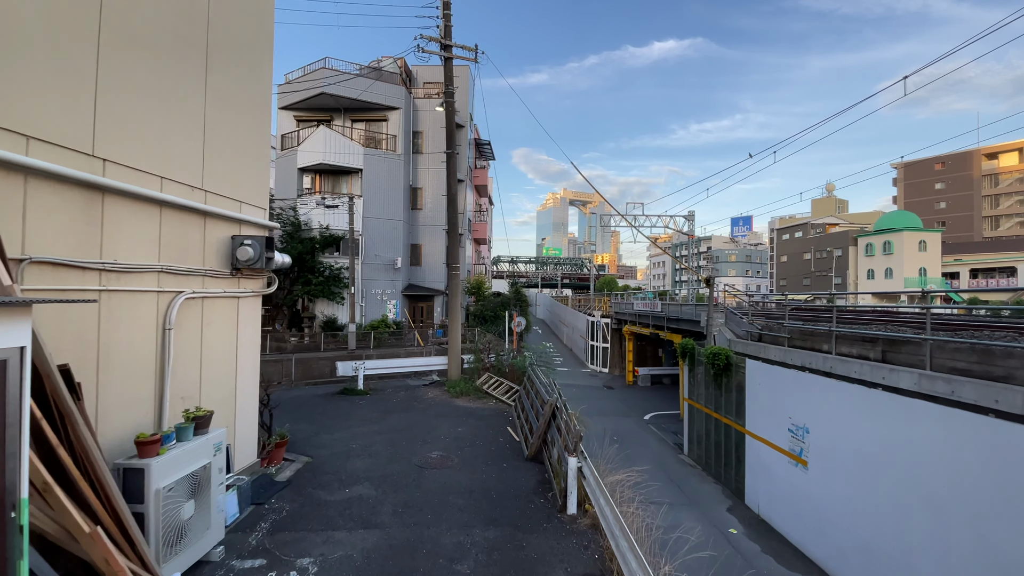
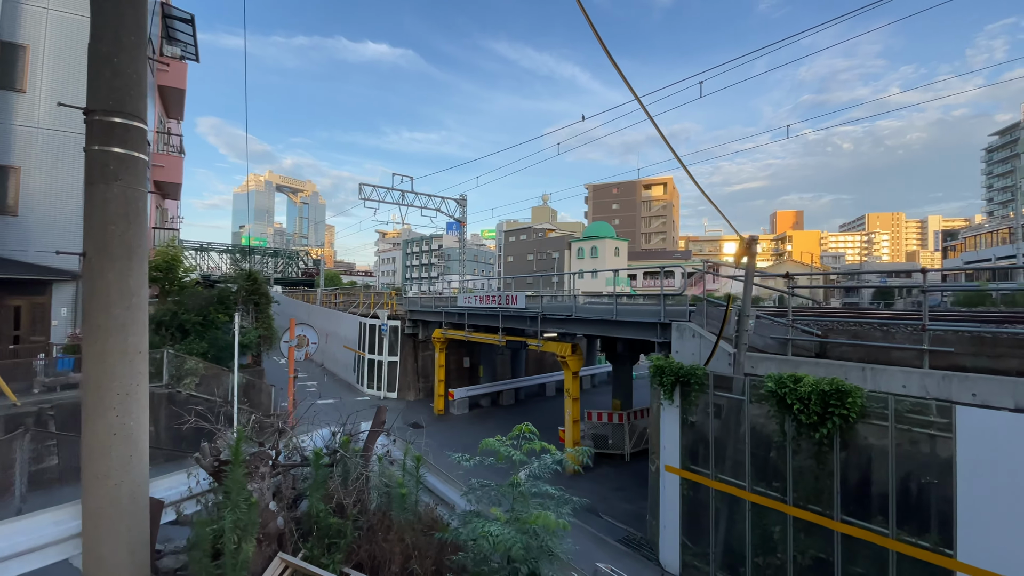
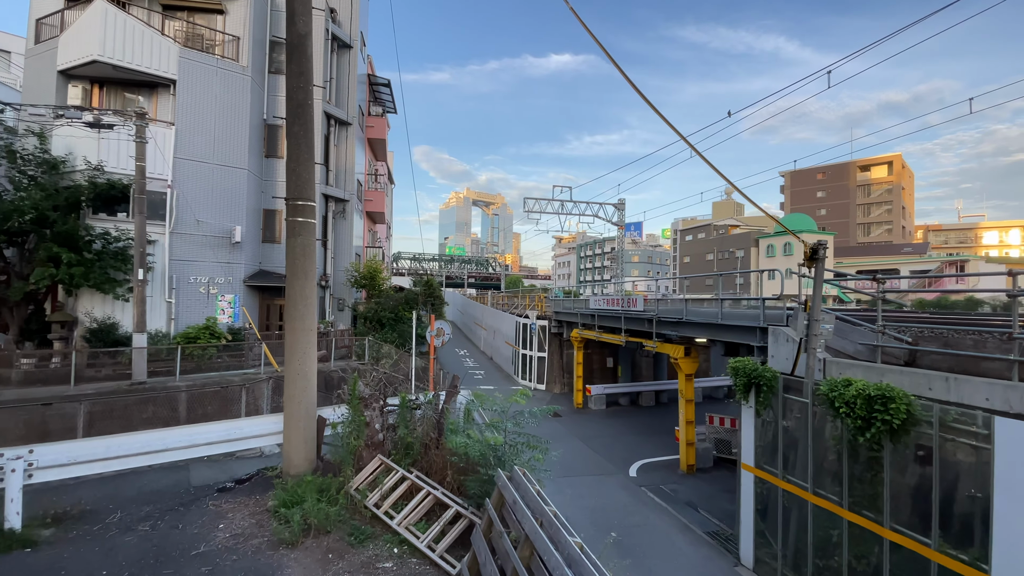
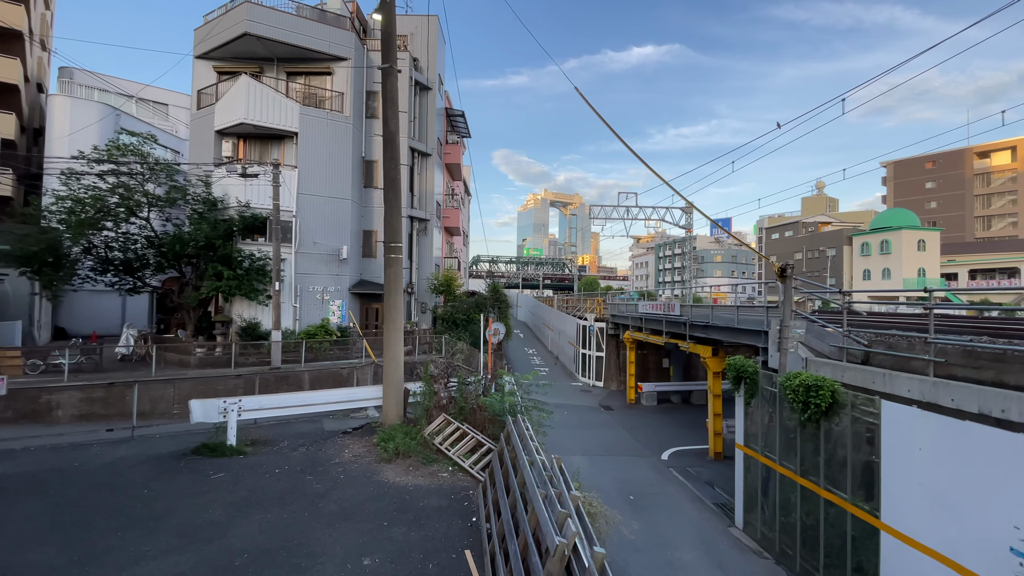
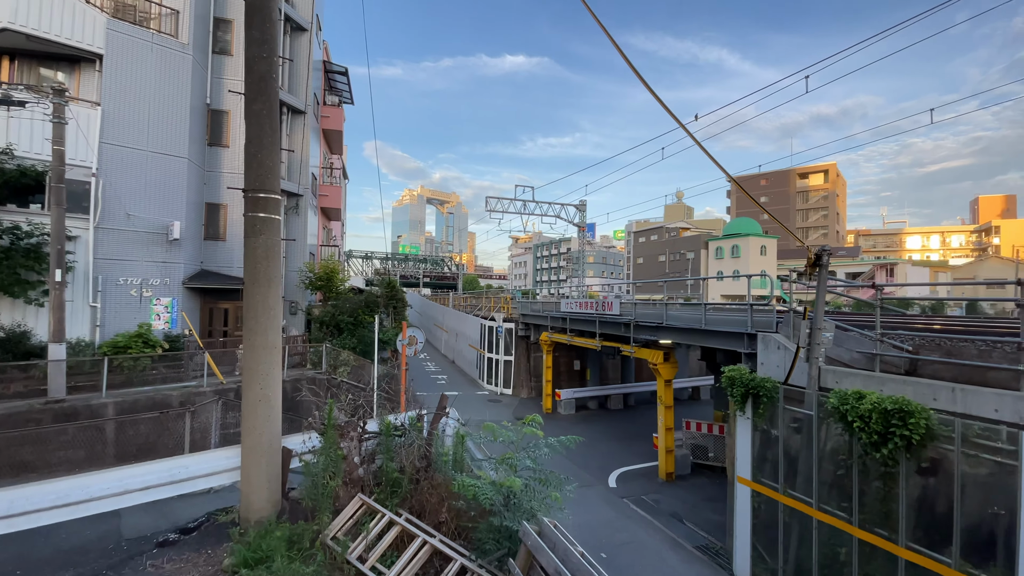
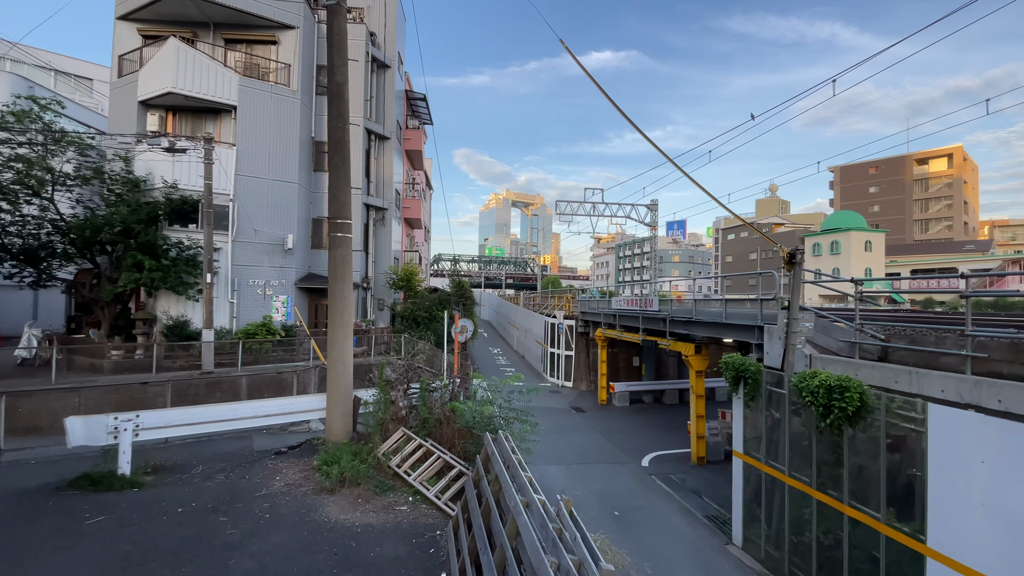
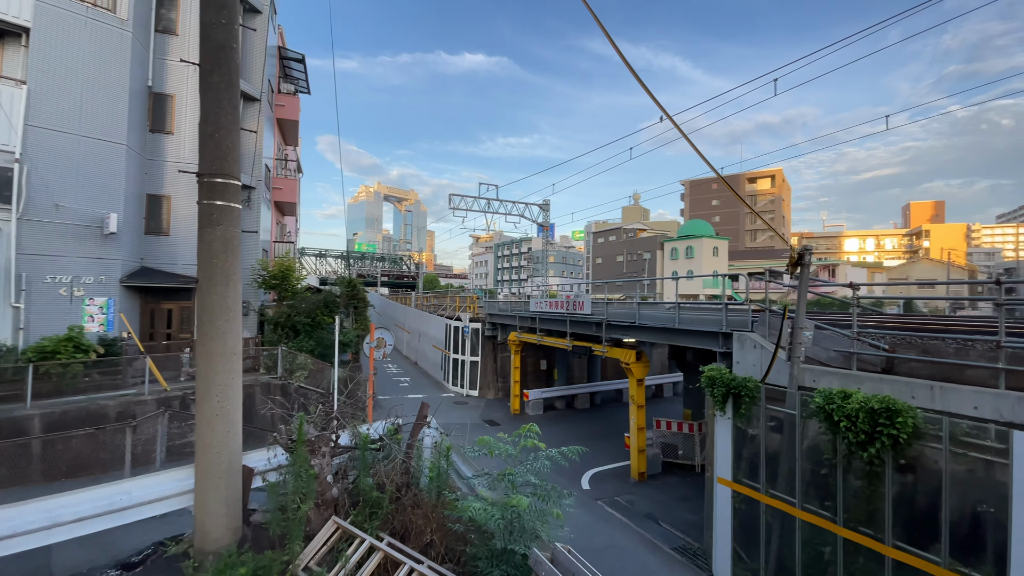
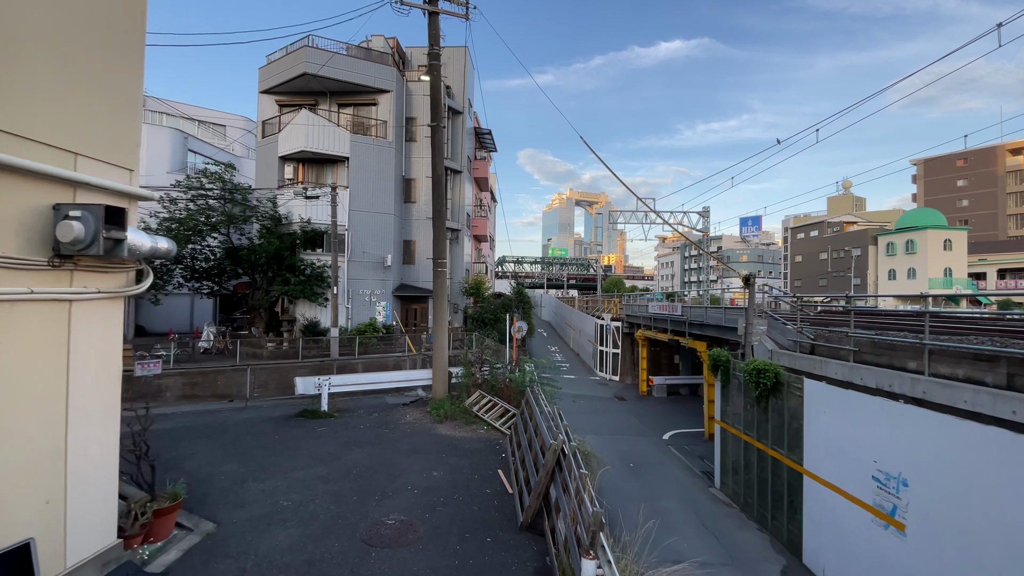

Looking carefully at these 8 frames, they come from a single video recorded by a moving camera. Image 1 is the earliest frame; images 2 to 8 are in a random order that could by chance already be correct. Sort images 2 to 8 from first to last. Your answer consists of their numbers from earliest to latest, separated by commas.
8, 4, 6, 3, 5, 7, 2
